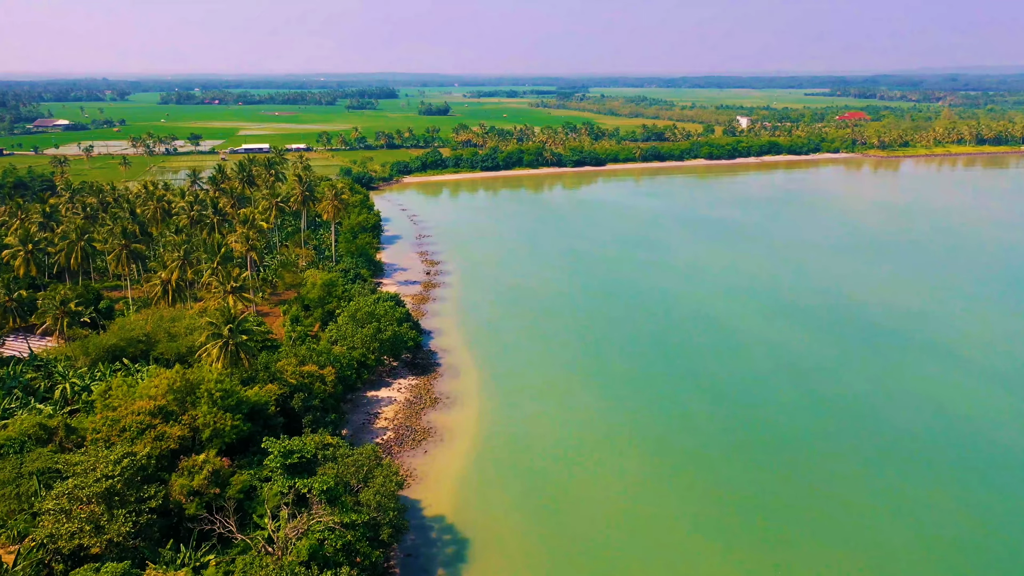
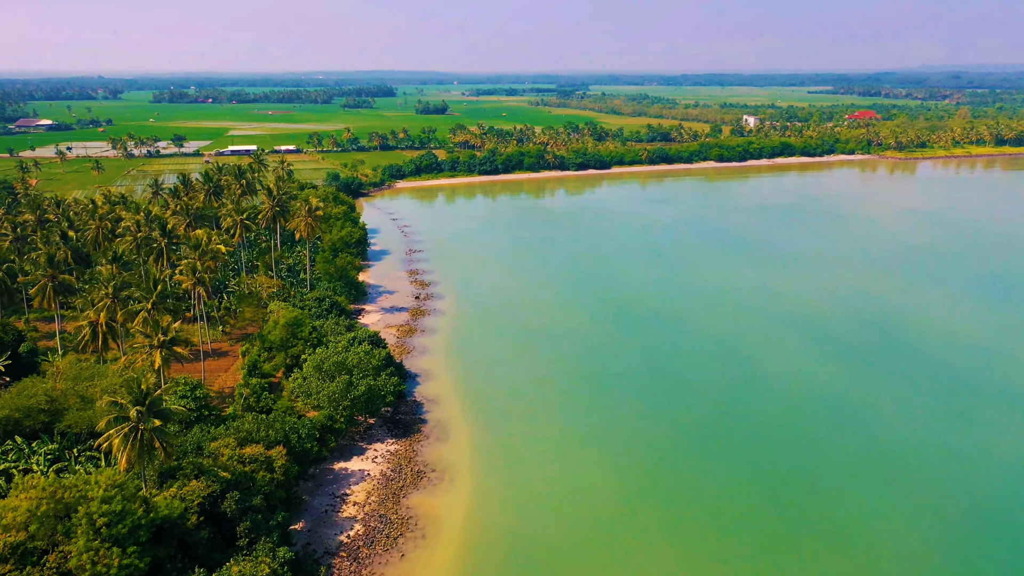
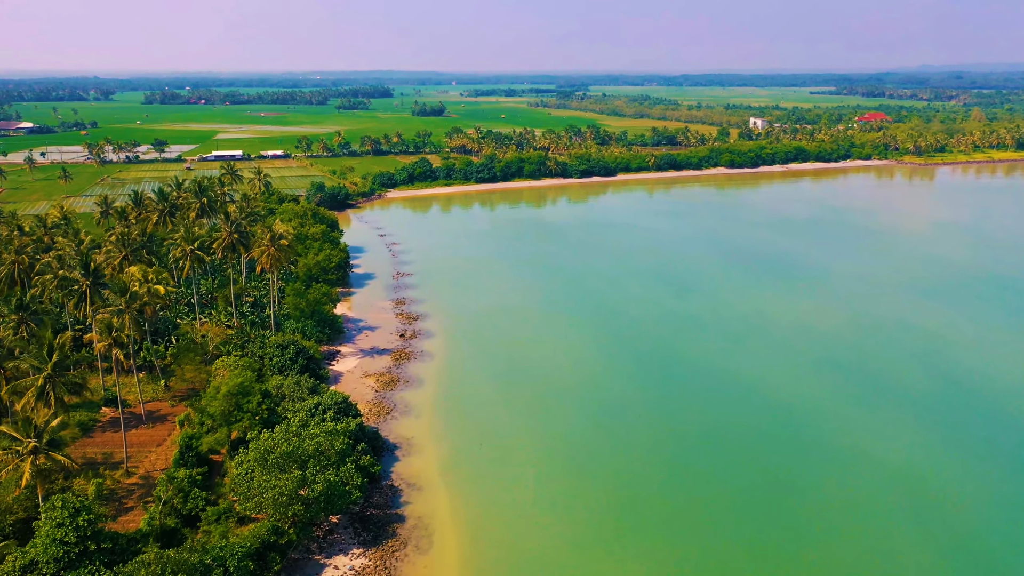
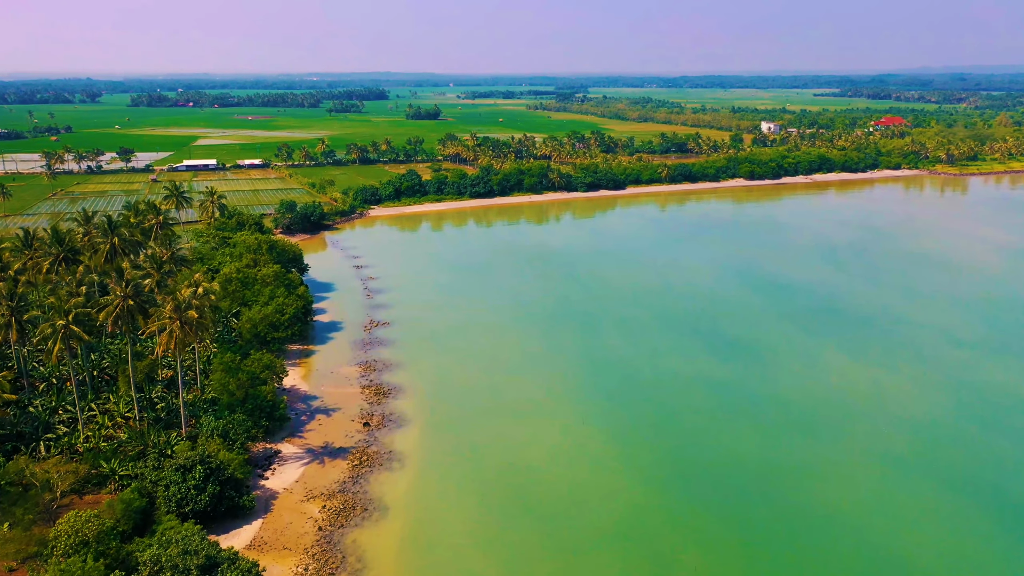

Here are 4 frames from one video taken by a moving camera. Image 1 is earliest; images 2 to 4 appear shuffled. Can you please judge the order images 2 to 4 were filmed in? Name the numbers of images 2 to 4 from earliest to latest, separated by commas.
2, 3, 4
